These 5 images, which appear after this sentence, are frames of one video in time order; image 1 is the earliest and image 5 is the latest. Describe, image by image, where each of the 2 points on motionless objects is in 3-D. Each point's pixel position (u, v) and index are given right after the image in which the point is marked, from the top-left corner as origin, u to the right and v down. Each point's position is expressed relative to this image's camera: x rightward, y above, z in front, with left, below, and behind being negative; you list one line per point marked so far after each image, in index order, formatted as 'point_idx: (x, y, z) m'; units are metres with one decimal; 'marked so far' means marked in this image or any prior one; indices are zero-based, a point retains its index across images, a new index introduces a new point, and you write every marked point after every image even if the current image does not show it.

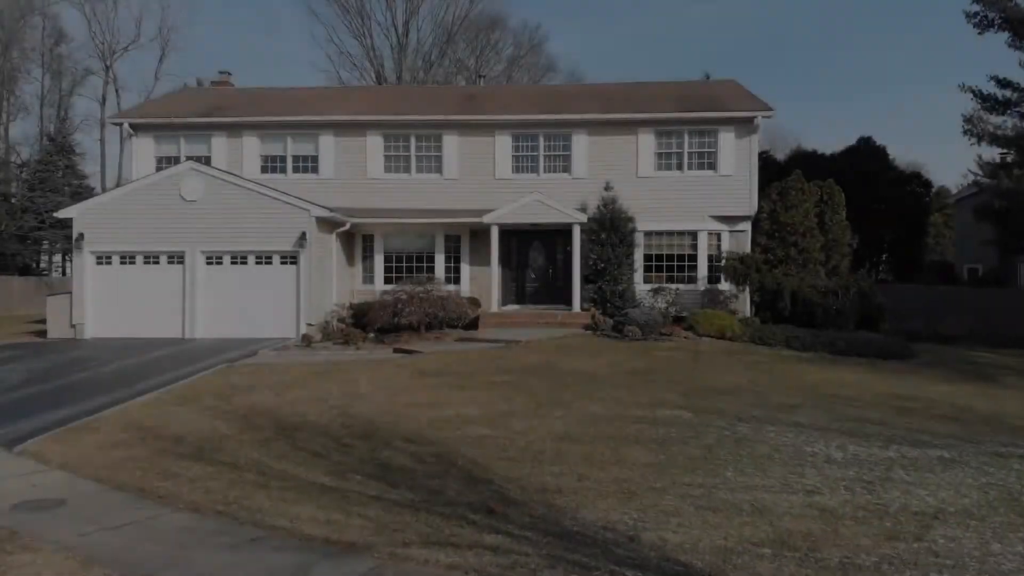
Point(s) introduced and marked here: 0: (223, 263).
0: (-20.3, +1.8, +17.8) m
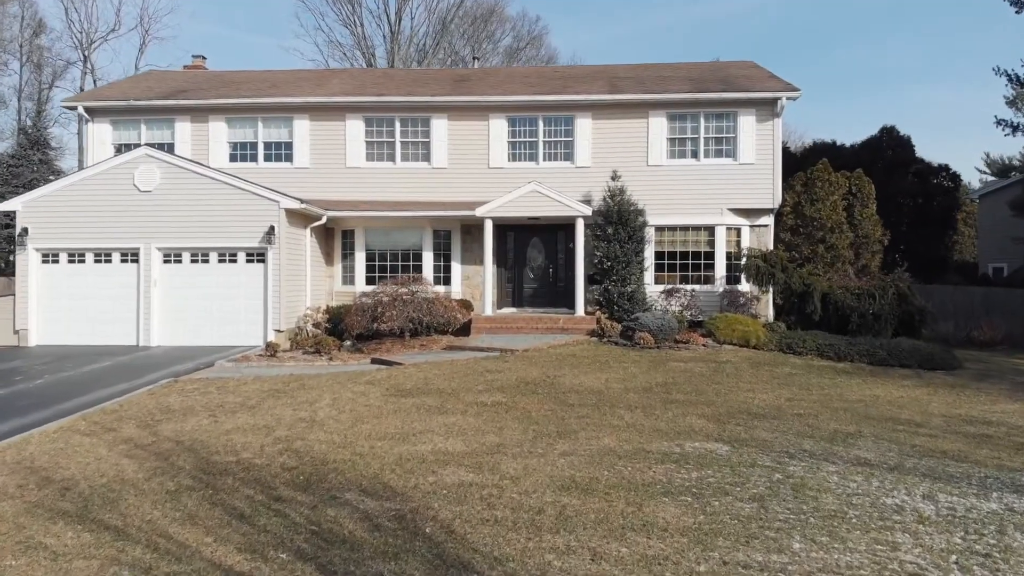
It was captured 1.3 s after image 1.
0: (-20.6, +1.7, +15.8) m
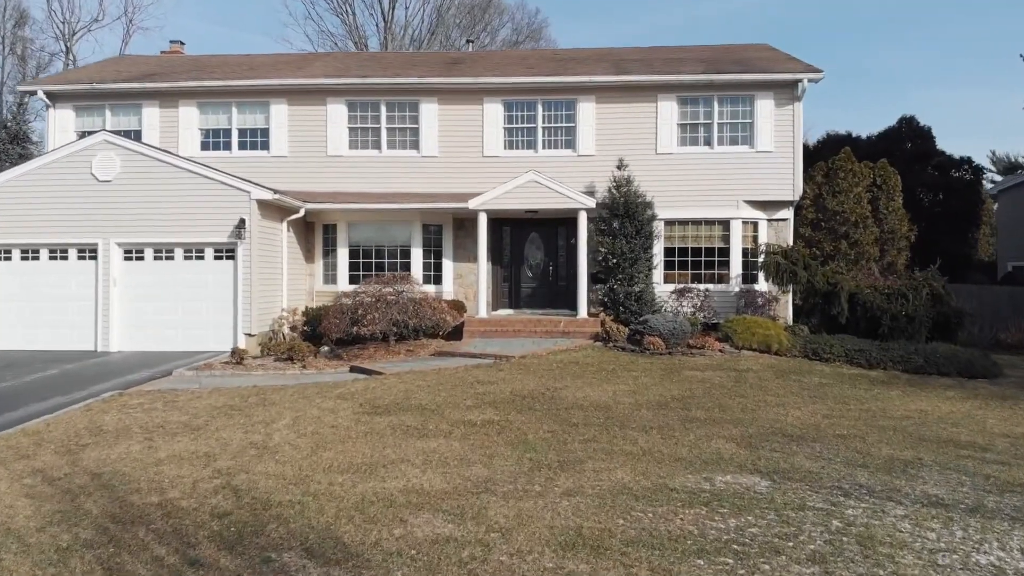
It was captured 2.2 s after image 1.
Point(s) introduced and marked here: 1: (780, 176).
0: (-20.8, +1.7, +14.4) m
1: (+16.7, +7.0, +15.7) m
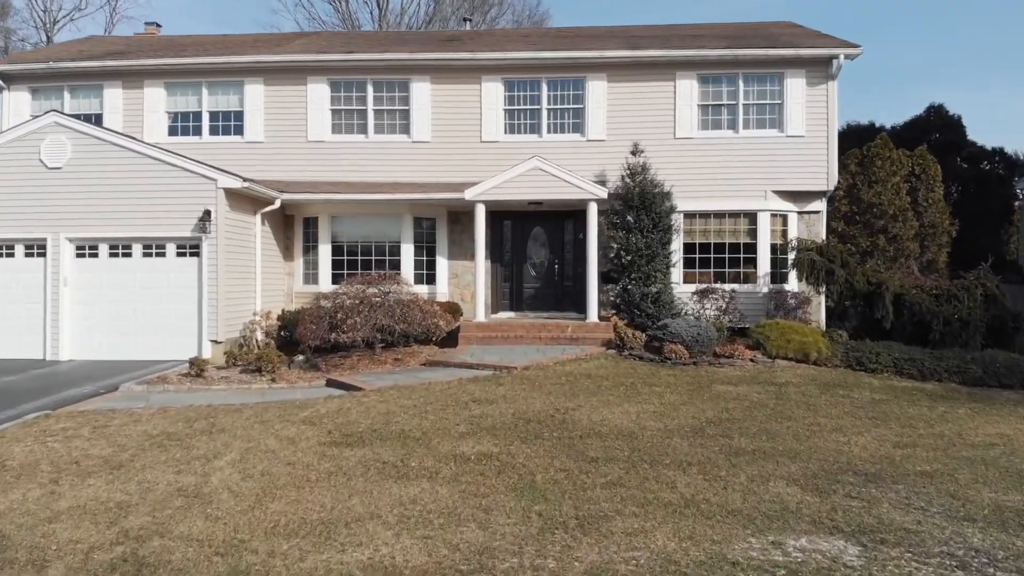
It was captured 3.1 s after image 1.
0: (-20.8, +1.7, +12.7) m
1: (+16.7, +7.0, +14.1) m
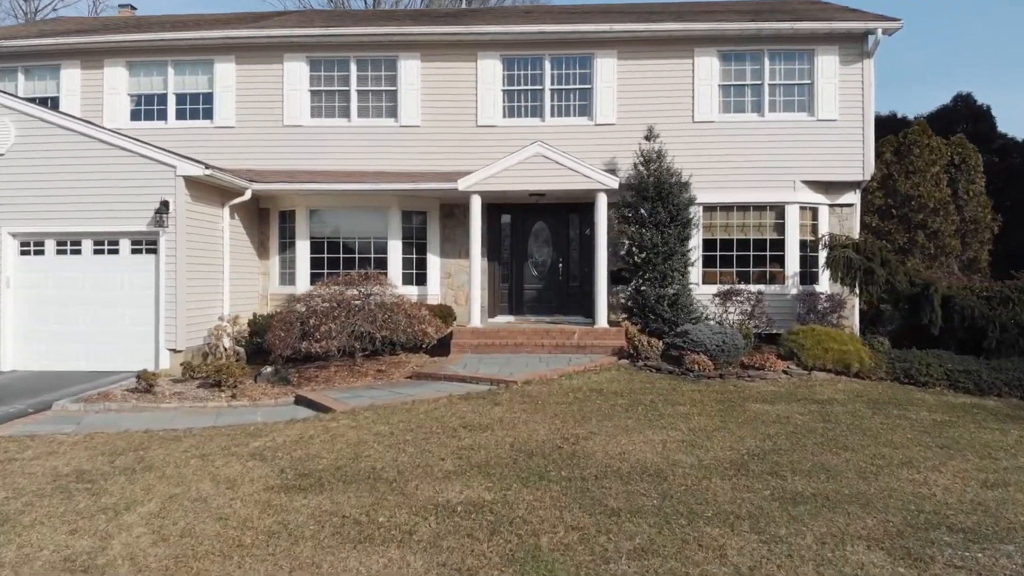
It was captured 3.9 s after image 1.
0: (-20.8, +1.6, +11.3) m
1: (+16.7, +6.9, +12.6) m
